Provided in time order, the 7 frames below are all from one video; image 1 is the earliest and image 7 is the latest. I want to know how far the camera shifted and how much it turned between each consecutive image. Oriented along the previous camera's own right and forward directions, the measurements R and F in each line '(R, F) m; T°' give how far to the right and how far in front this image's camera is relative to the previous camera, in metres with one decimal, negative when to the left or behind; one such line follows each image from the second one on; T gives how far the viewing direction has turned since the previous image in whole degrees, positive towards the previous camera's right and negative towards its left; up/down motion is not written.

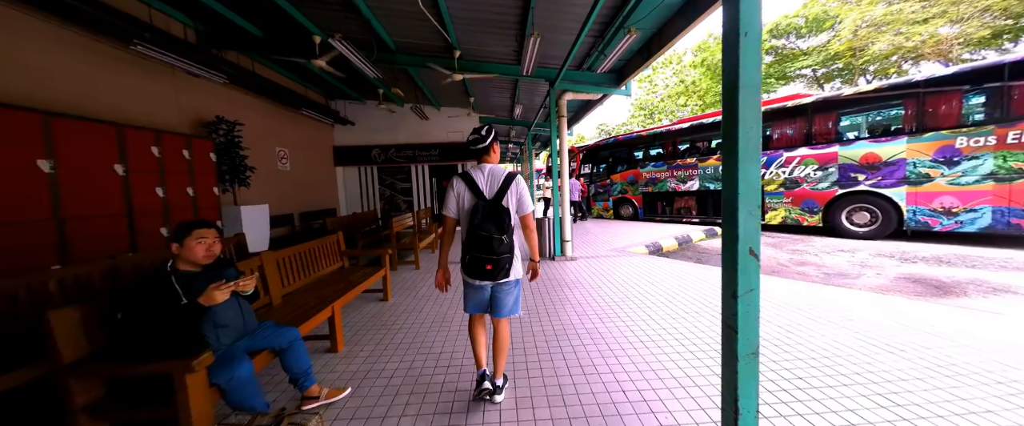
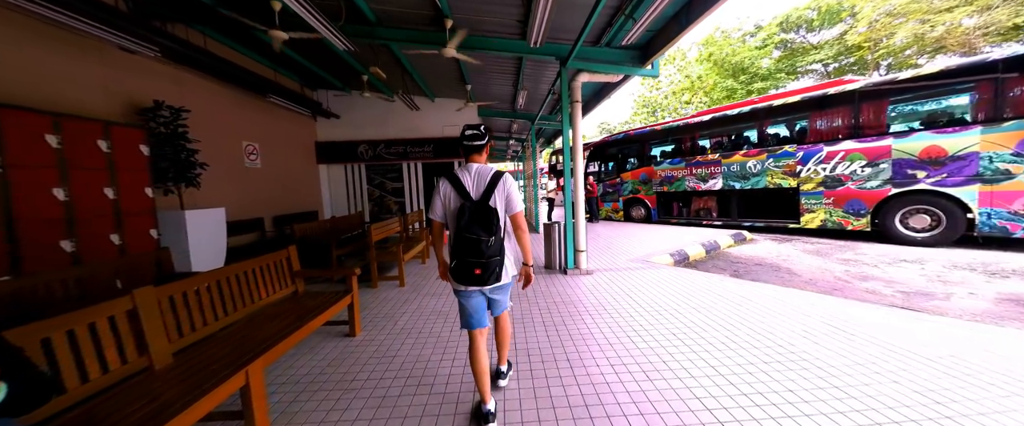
(-0.1, +1.0) m; 0°
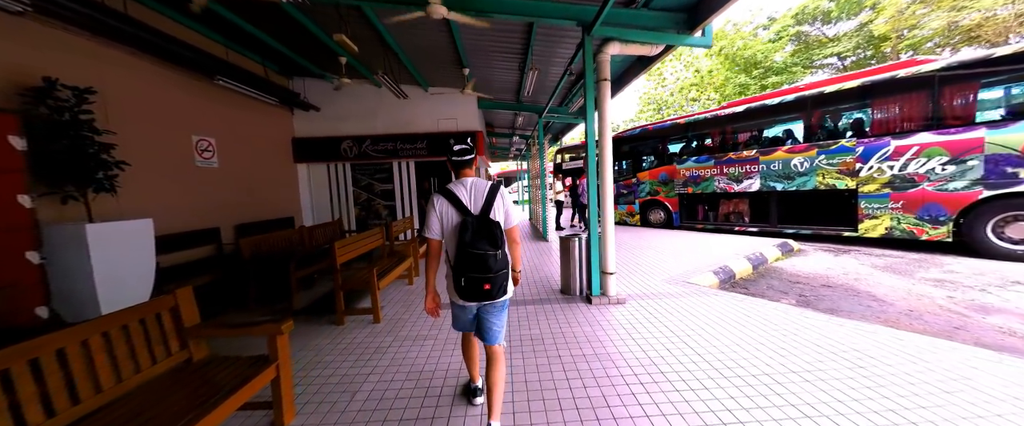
(-0.1, +1.1) m; 0°
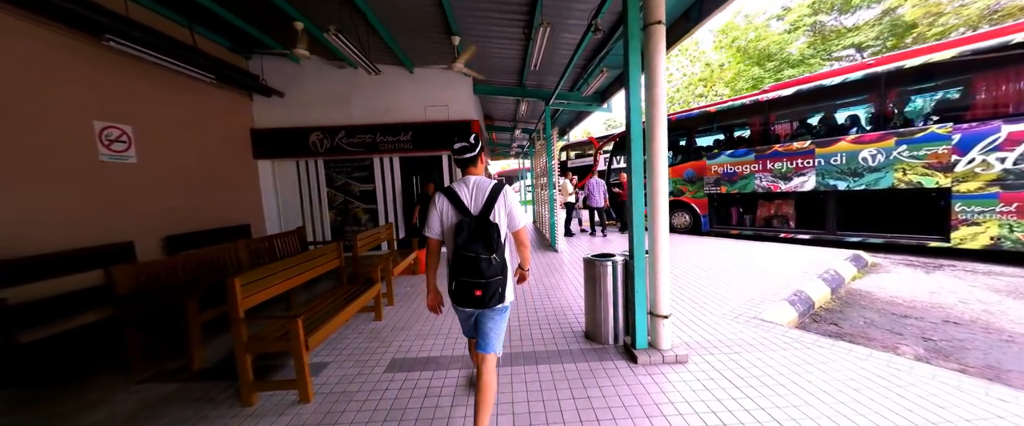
(0.0, +1.3) m; 0°
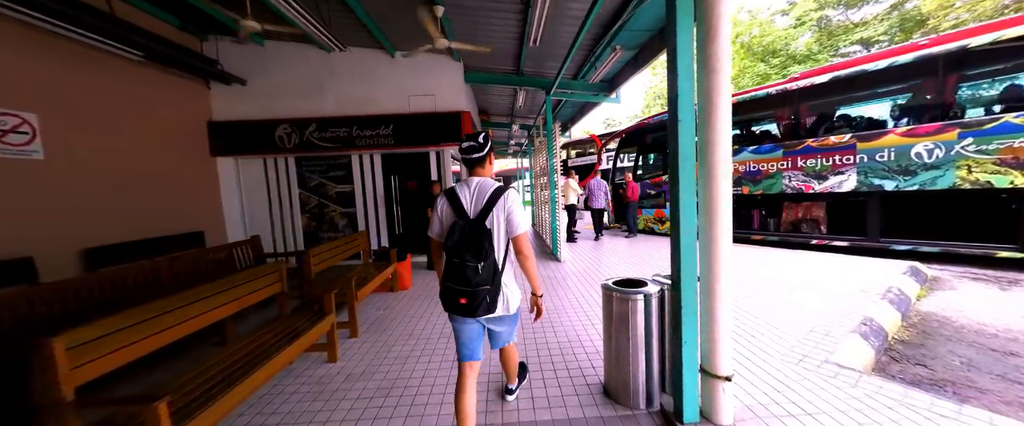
(0.0, +0.8) m; 0°
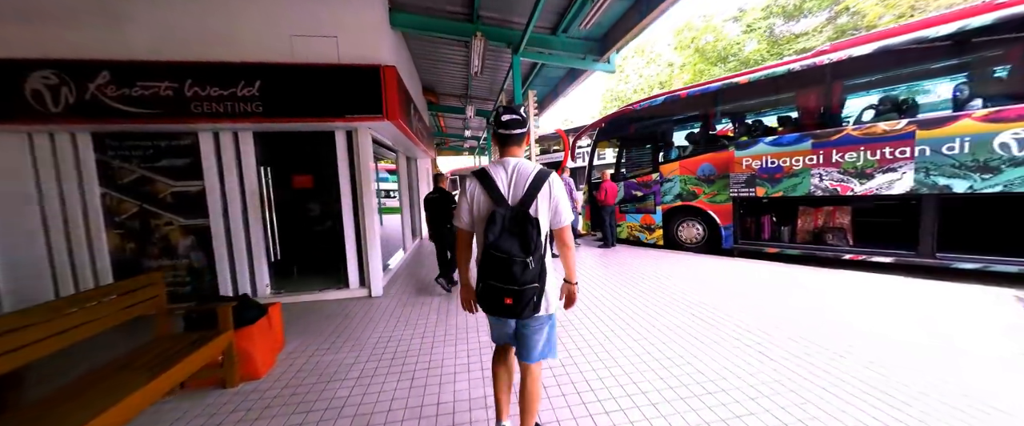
(+0.2, +1.9) m; +7°
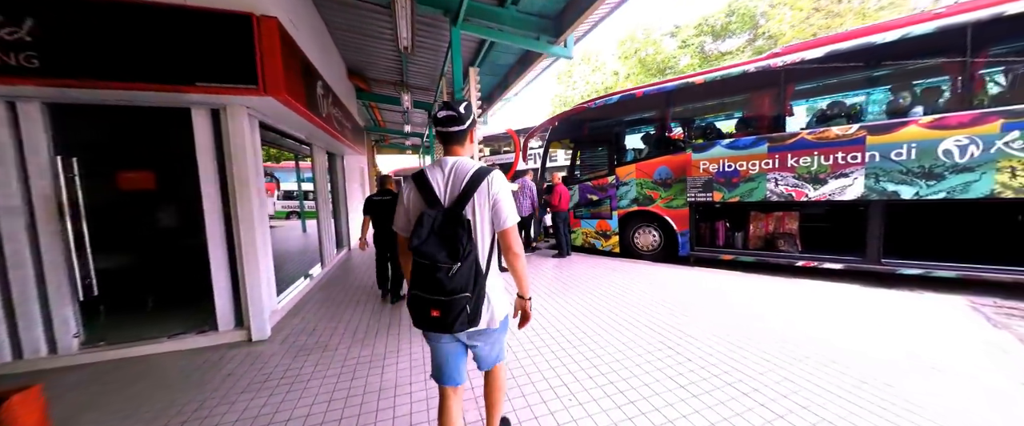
(+0.2, +0.8) m; +9°
